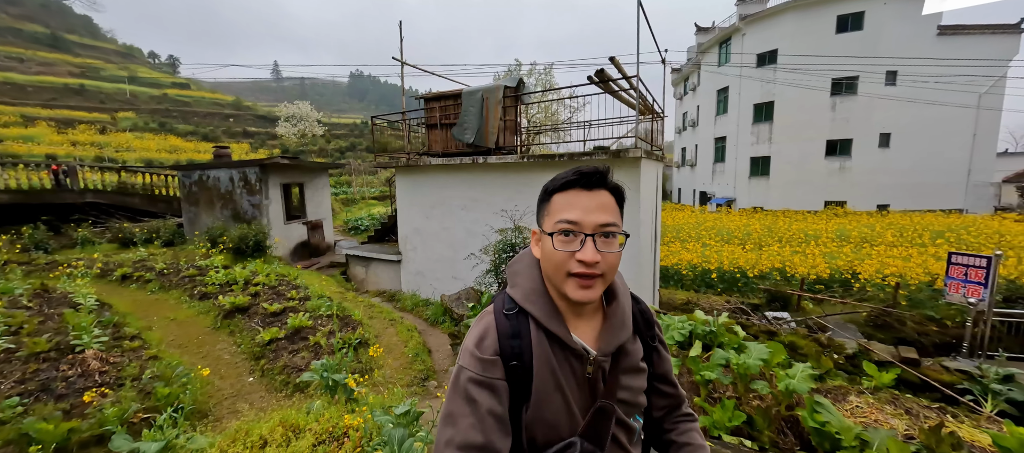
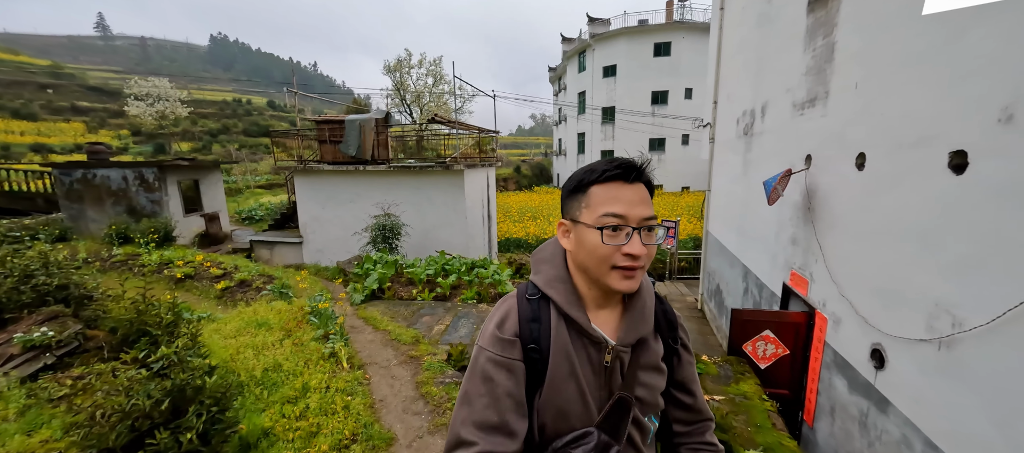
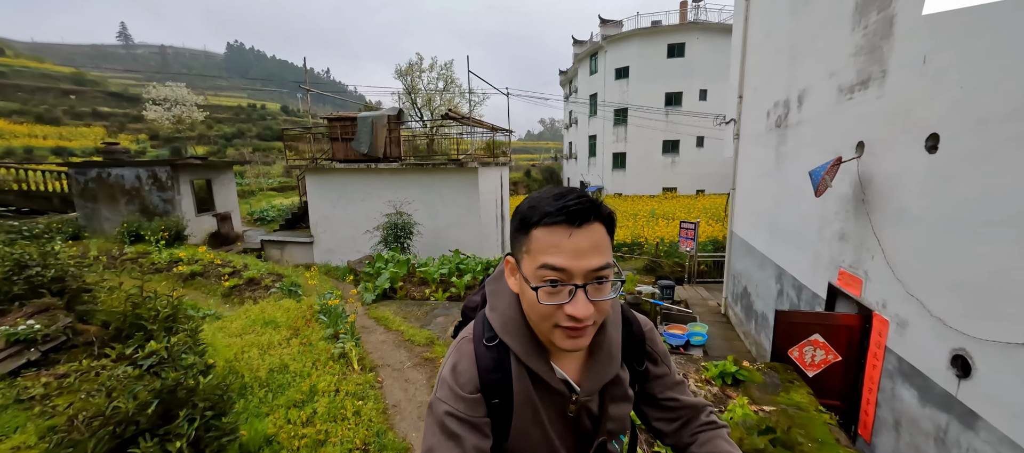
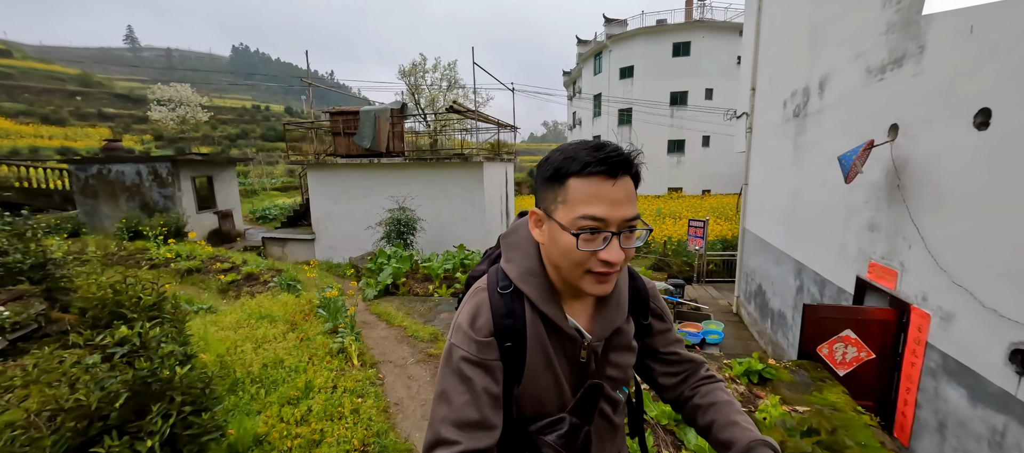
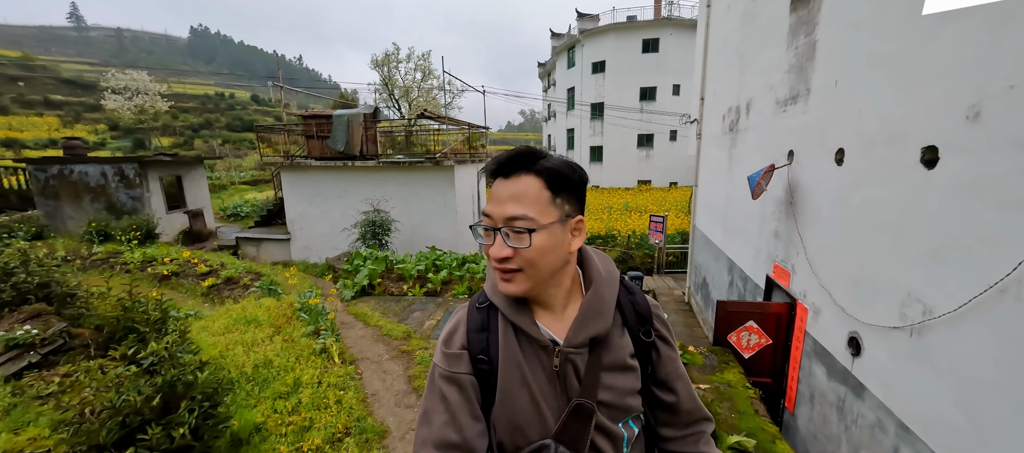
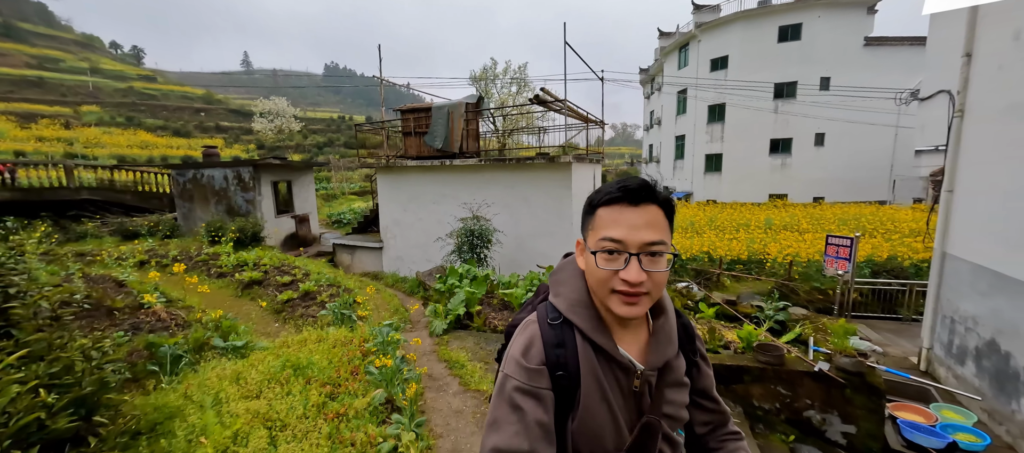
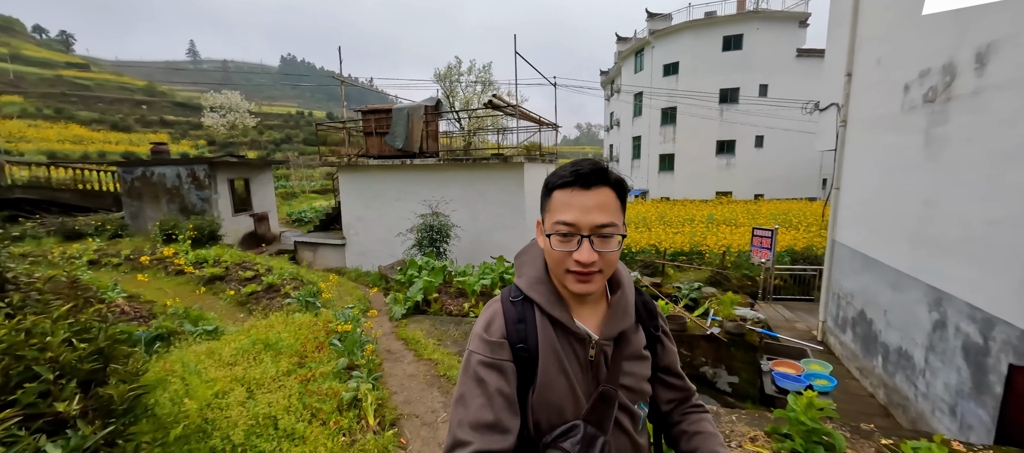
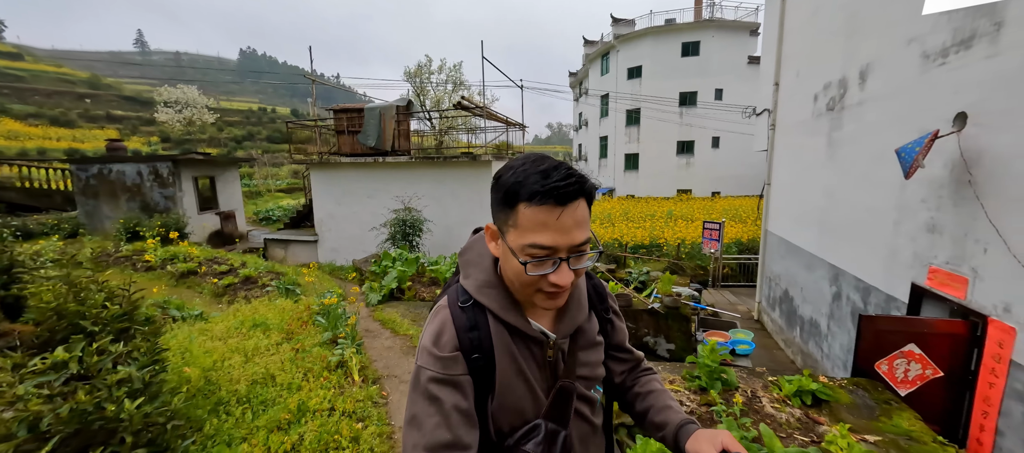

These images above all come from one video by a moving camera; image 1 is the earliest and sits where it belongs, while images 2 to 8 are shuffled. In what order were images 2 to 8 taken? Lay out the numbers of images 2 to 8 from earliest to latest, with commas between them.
6, 7, 8, 4, 3, 2, 5
